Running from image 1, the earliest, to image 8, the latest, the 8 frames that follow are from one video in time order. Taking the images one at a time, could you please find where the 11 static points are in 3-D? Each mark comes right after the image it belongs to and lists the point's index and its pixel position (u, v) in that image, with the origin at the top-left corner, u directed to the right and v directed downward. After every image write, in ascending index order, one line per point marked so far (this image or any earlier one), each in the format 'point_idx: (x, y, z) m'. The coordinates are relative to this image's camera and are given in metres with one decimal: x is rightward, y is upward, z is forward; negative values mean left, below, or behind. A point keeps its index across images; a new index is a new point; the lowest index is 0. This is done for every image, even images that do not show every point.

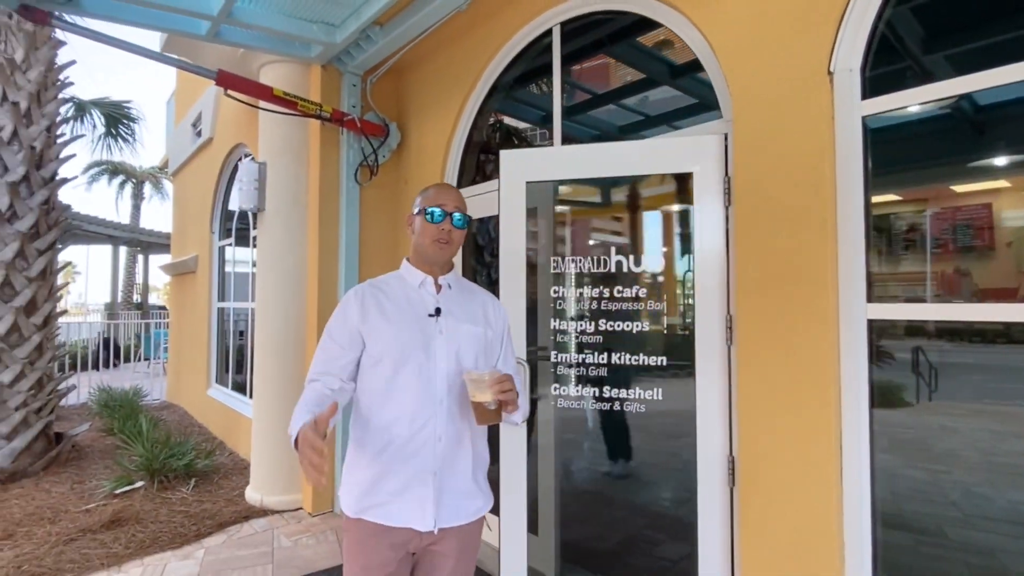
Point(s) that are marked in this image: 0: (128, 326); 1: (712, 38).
0: (-5.7, -0.5, +9.0) m
1: (+0.8, +0.9, +2.3) m
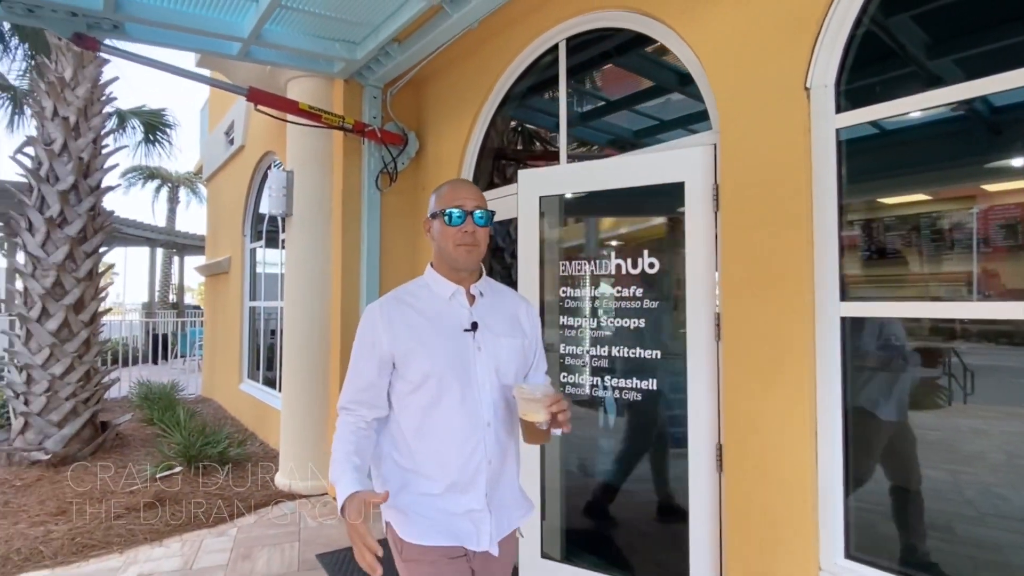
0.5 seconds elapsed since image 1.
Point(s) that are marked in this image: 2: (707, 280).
0: (-5.4, -0.5, +9.5) m
1: (+0.8, +0.9, +2.4) m
2: (+0.8, 0.0, +2.5) m
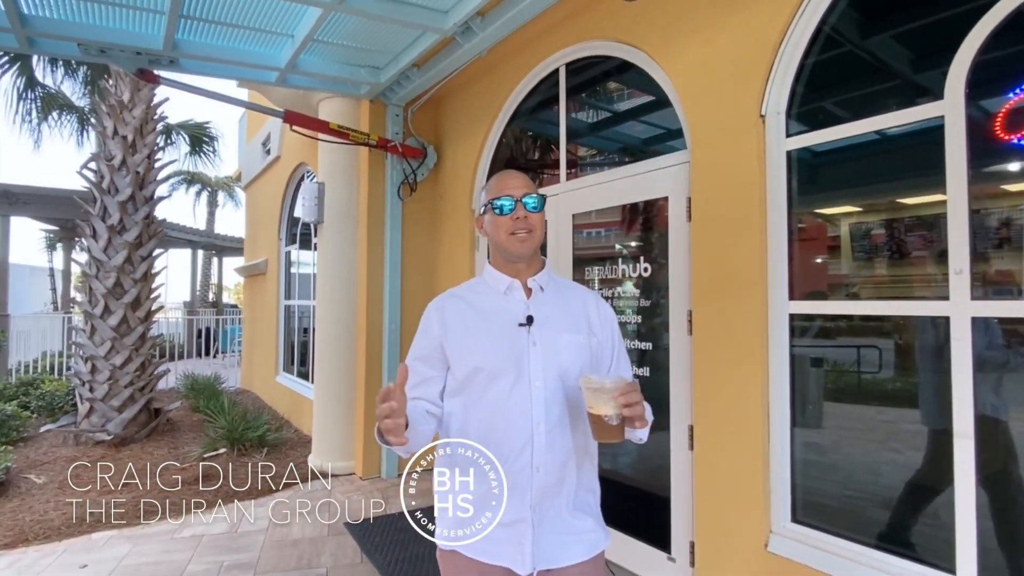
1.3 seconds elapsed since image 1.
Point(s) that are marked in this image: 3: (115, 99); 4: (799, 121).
0: (-5.1, -0.5, +10.1) m
1: (+0.8, +0.9, +2.8) m
2: (+0.8, 0.0, +2.8) m
3: (-3.4, +1.6, +5.2) m
4: (+1.1, +0.7, +2.4) m
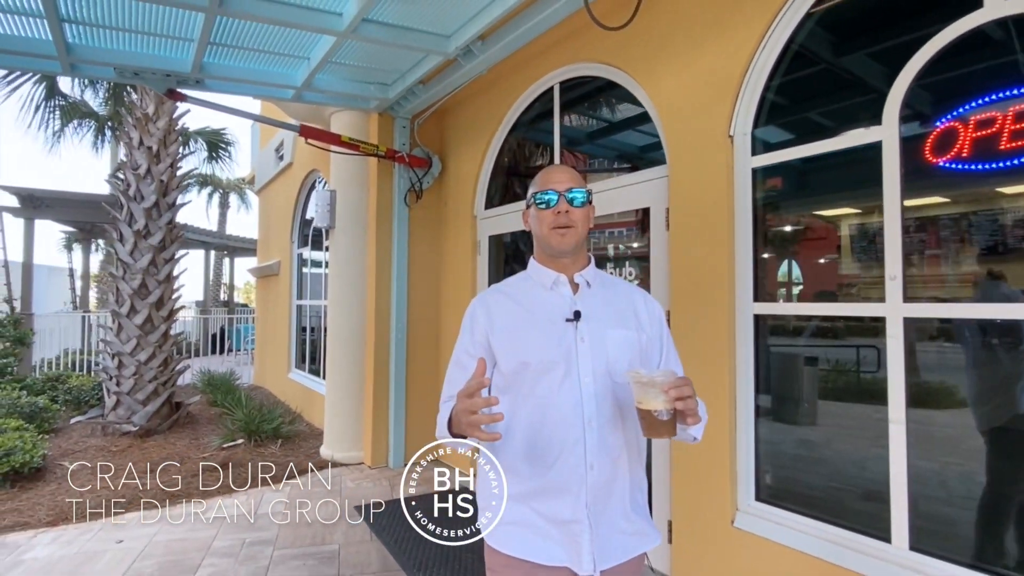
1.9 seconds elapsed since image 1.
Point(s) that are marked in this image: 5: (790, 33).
0: (-5.0, -0.5, +10.5) m
1: (+0.7, +0.9, +3.0) m
2: (+0.8, 0.0, +3.1) m
3: (-3.4, +1.6, +5.6) m
4: (+1.1, +0.6, +2.7) m
5: (+1.1, +1.1, +2.5) m
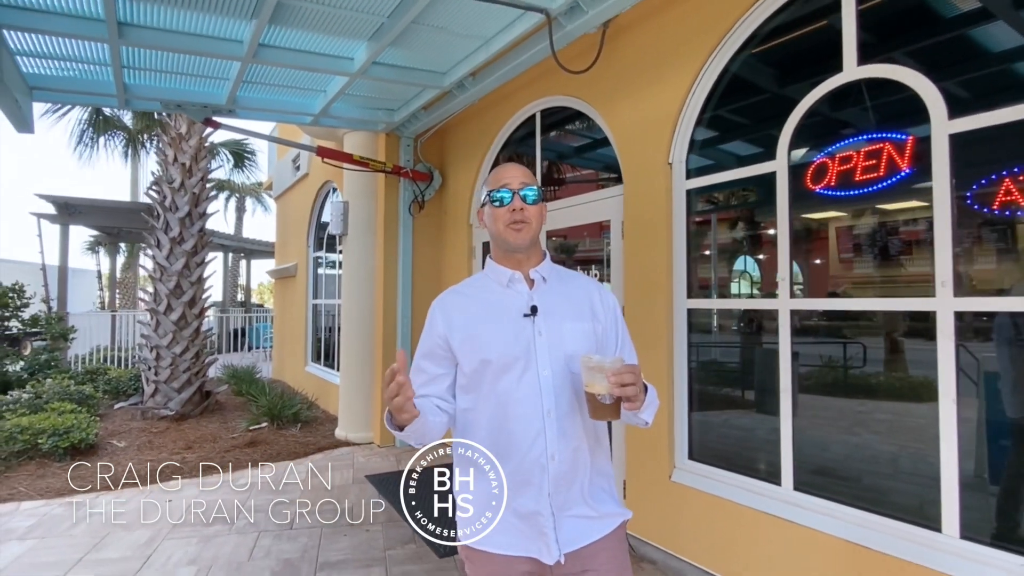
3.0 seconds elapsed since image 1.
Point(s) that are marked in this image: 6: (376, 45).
0: (-5.0, -0.5, +11.2) m
1: (+0.6, +0.9, +3.7) m
2: (+0.7, 0.0, +3.7) m
3: (-3.4, +1.6, +6.2) m
4: (+1.0, +0.6, +3.2) m
5: (+1.0, +1.1, +3.1) m
6: (-0.8, +1.4, +3.5) m
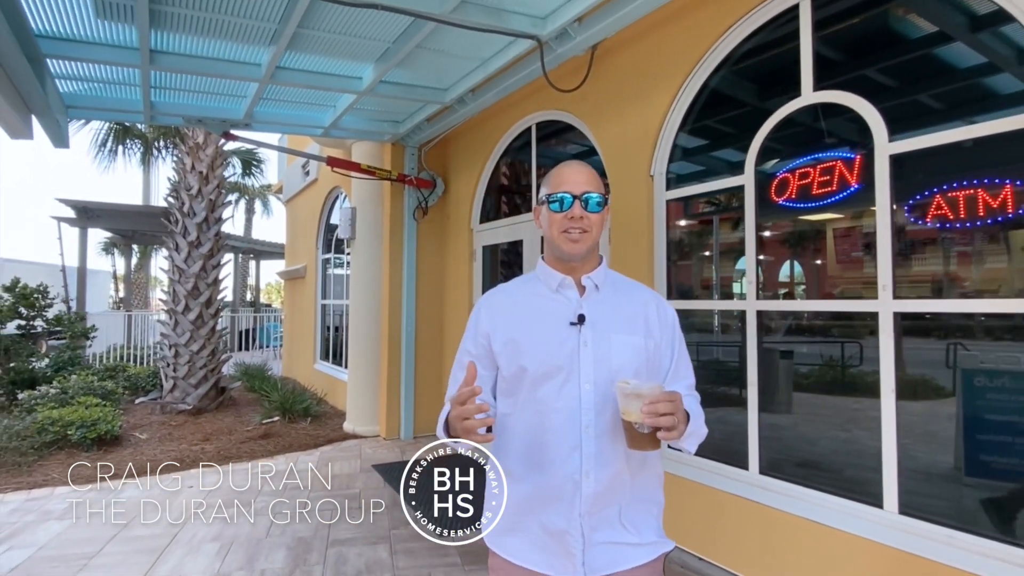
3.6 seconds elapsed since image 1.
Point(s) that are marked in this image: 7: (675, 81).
0: (-4.9, -0.6, +11.5) m
1: (+0.6, +0.9, +3.9) m
2: (+0.6, 0.0, +4.0) m
3: (-3.4, +1.6, +6.6) m
4: (+0.9, +0.6, +3.5) m
5: (+1.0, +1.0, +3.4) m
6: (-0.8, +1.4, +3.8) m
7: (+0.9, +1.1, +3.4) m
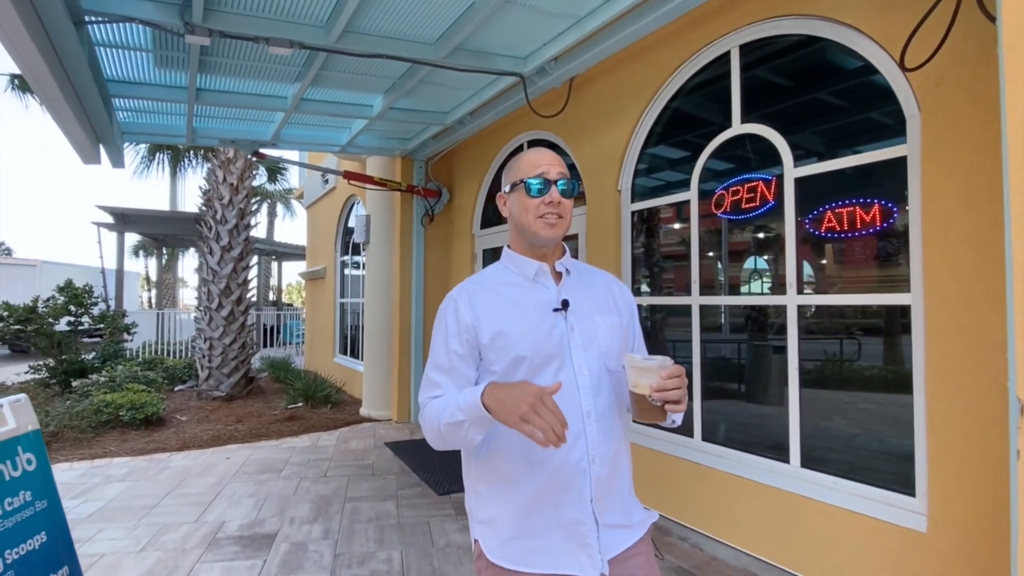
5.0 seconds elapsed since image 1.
0: (-4.8, -0.5, +12.3) m
1: (+0.5, +0.9, +4.5) m
2: (+0.6, 0.0, +4.6) m
3: (-3.4, +1.6, +7.3) m
4: (+0.9, +0.6, +4.1) m
5: (+0.9, +1.1, +4.0) m
6: (-0.9, +1.4, +4.4) m
7: (+0.8, +1.2, +4.0) m
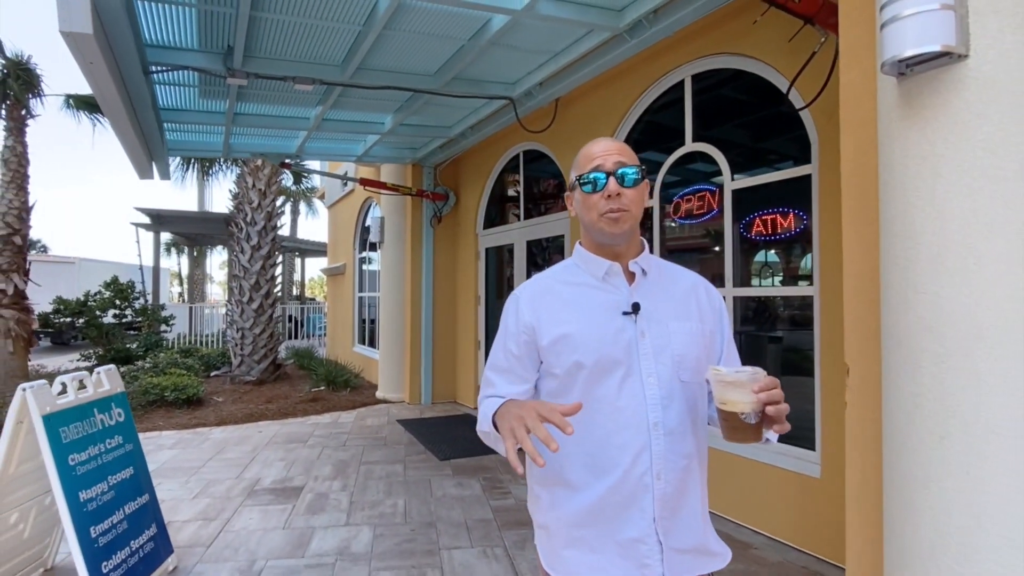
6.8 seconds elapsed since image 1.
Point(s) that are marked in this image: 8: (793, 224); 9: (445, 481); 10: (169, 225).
0: (-4.6, -0.4, +13.1) m
1: (+0.5, +1.0, +5.2) m
2: (+0.5, +0.1, +5.2) m
3: (-3.4, +1.6, +8.0) m
4: (+0.8, +0.7, +4.7) m
5: (+0.8, +1.1, +4.6) m
6: (-0.9, +1.4, +5.1) m
7: (+0.7, +1.2, +4.6) m
8: (+1.5, +0.3, +3.3) m
9: (-0.5, -1.3, +4.2) m
10: (-6.9, +1.3, +12.3) m
